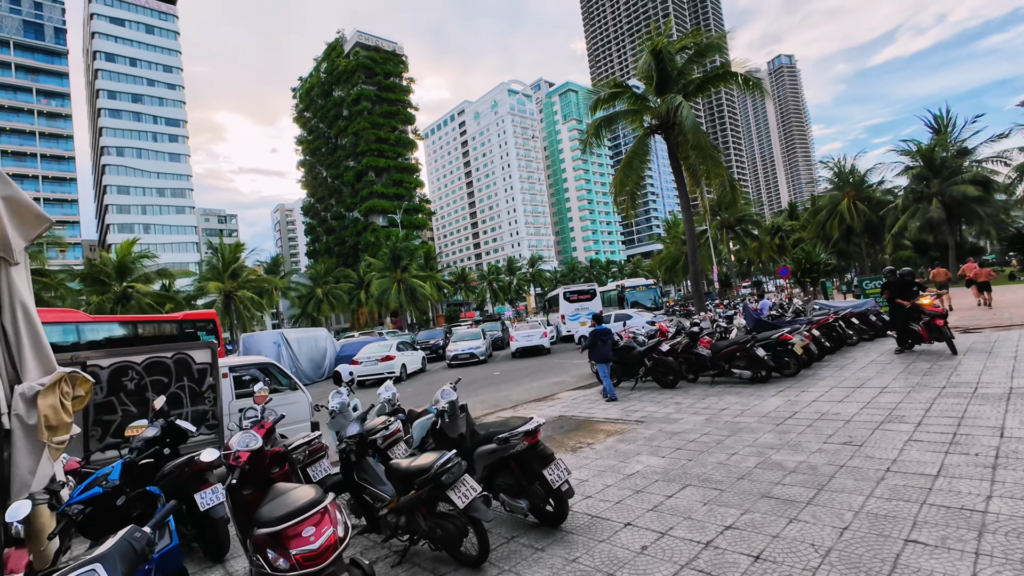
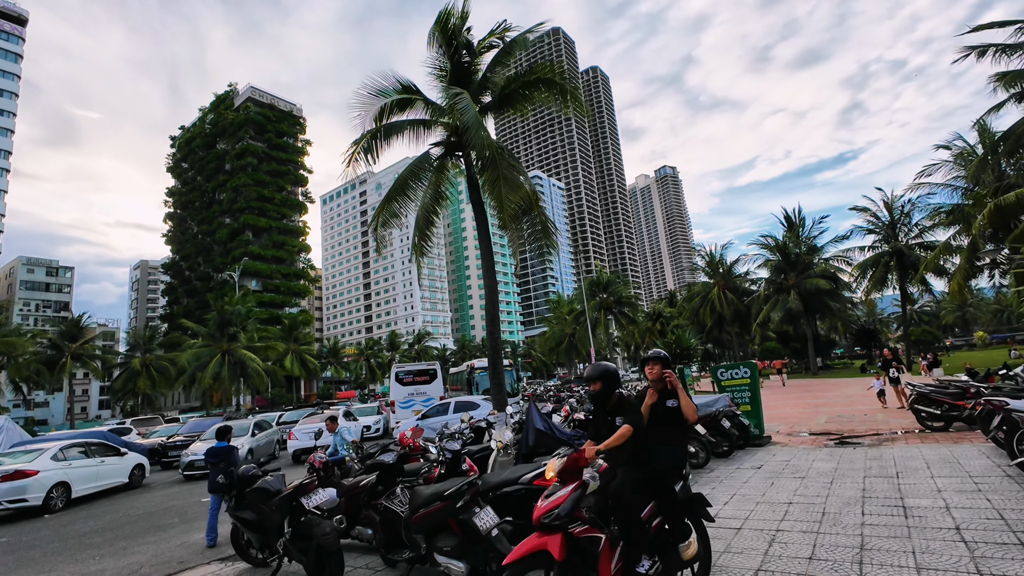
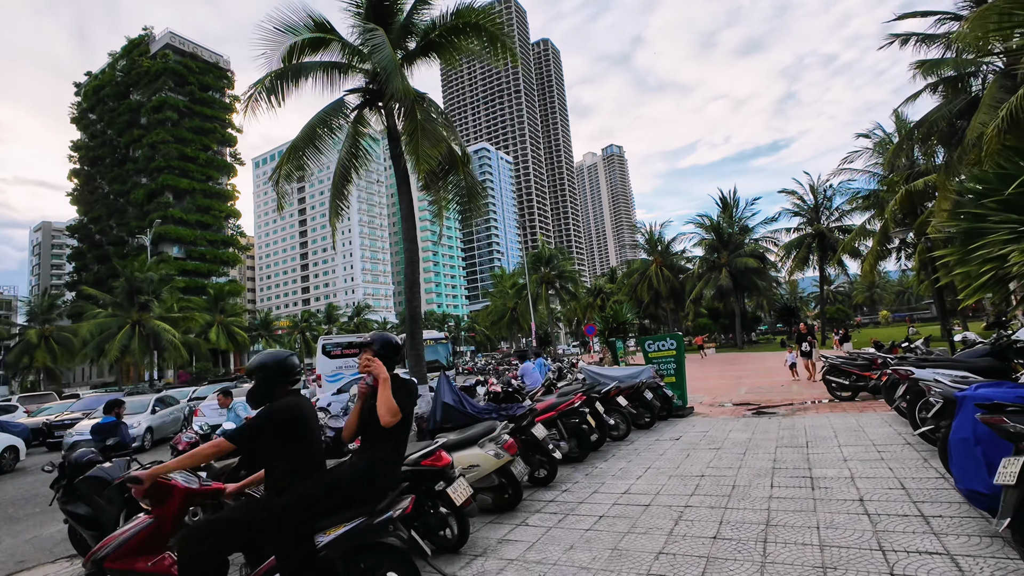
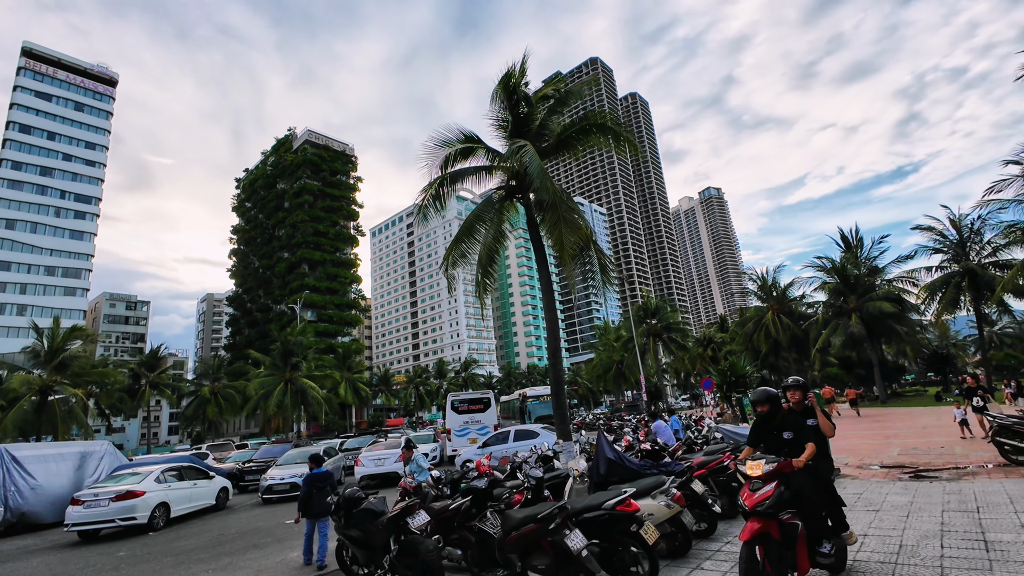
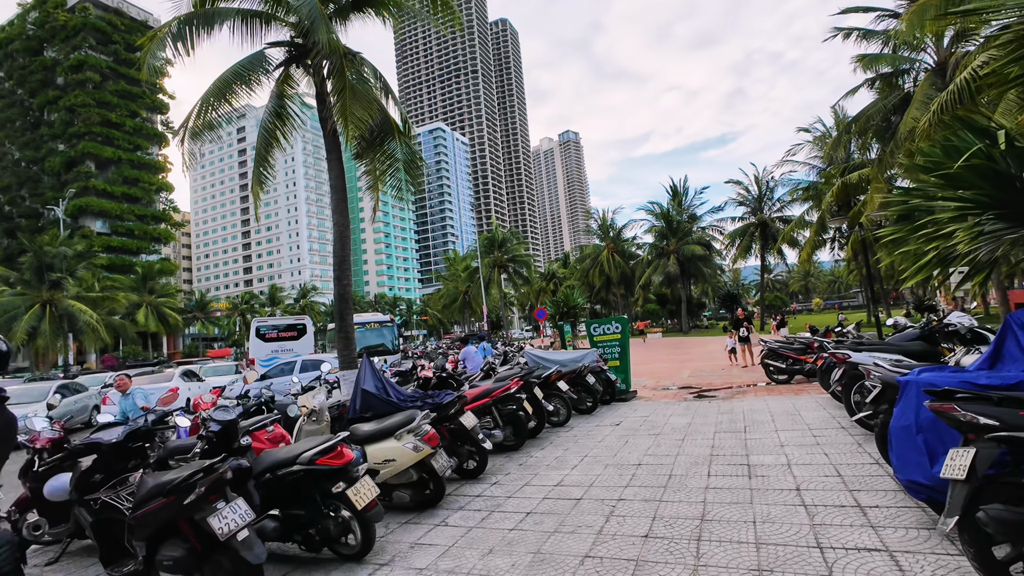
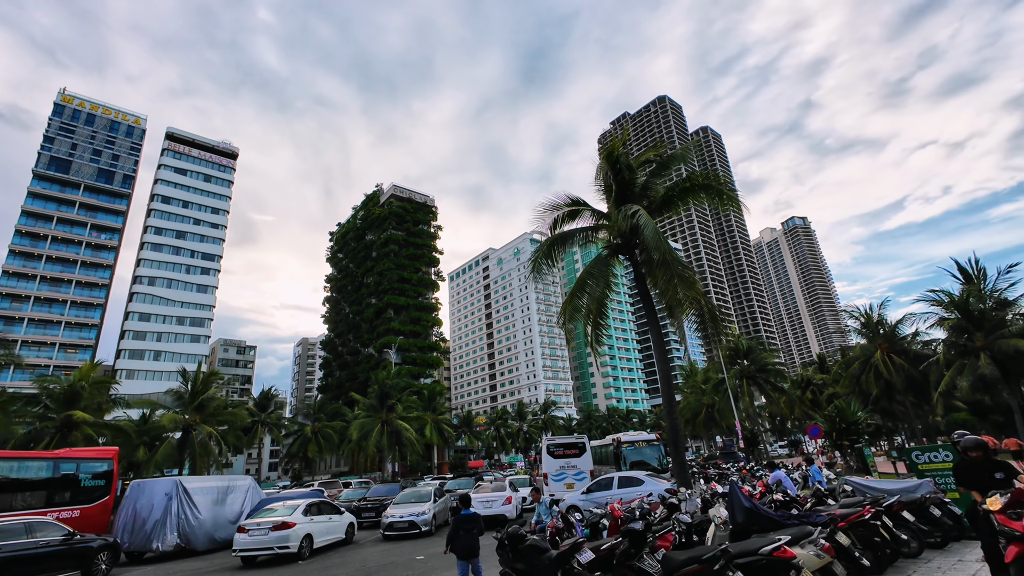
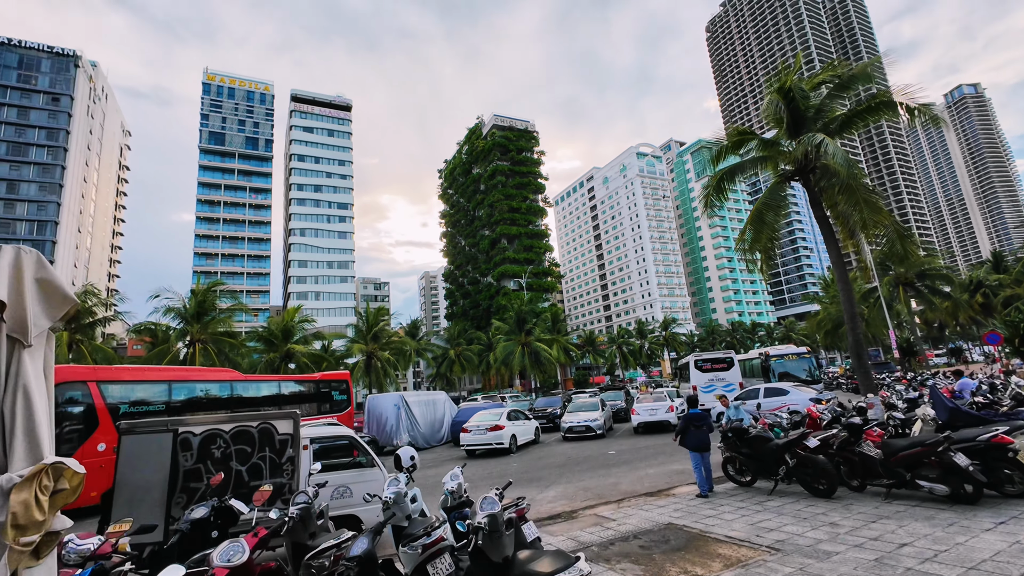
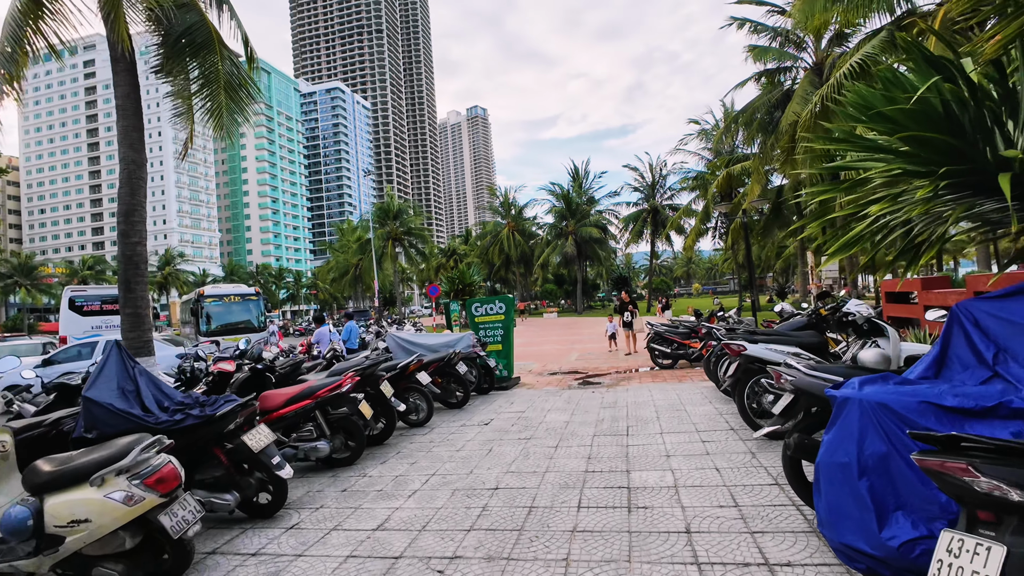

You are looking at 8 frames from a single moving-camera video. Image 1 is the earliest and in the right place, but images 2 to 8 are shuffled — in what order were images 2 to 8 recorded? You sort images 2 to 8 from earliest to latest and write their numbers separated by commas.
7, 6, 4, 2, 3, 5, 8
